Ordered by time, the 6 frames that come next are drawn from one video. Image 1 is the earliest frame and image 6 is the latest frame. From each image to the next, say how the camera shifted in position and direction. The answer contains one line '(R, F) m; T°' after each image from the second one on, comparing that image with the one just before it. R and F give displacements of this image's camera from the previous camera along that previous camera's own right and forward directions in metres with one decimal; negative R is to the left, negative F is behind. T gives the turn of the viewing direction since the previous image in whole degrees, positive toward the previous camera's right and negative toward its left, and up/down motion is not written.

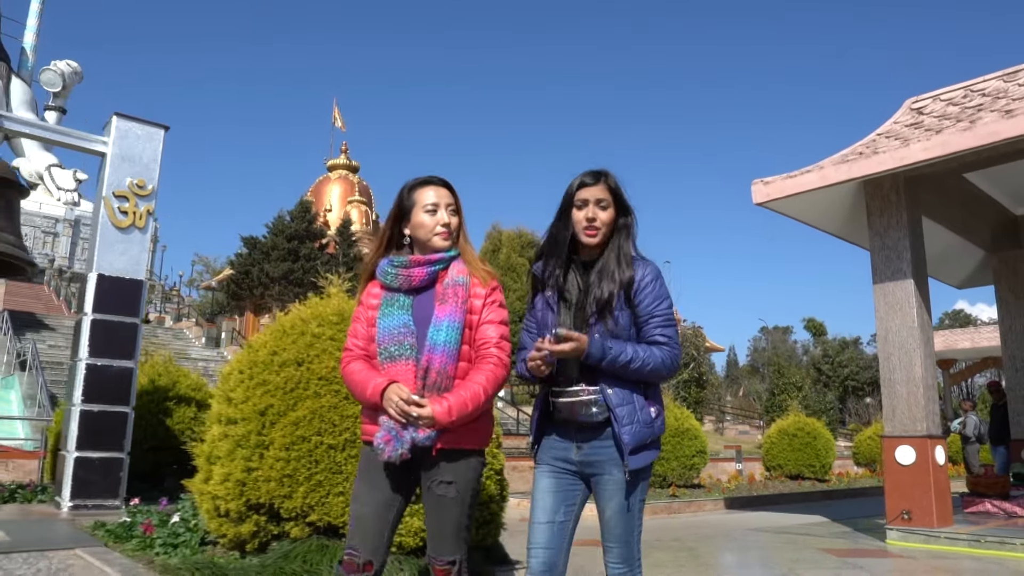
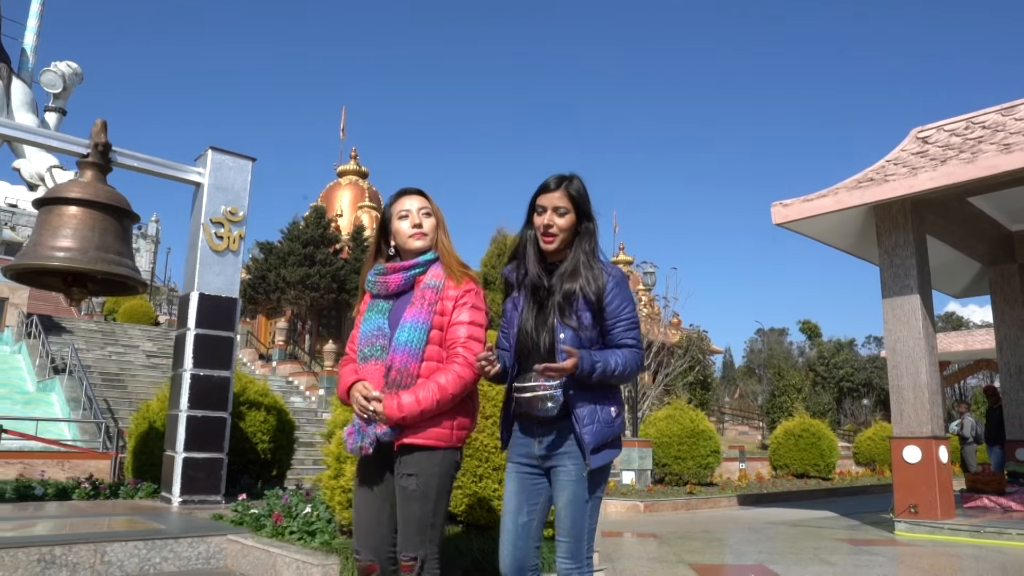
(-0.5, -0.6) m; +1°
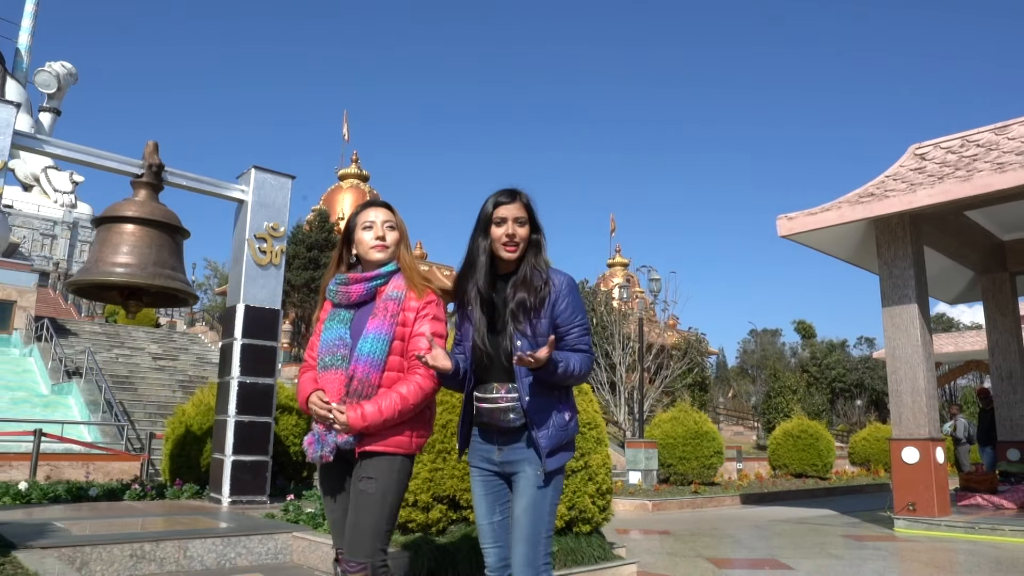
(-0.3, -0.4) m; +1°
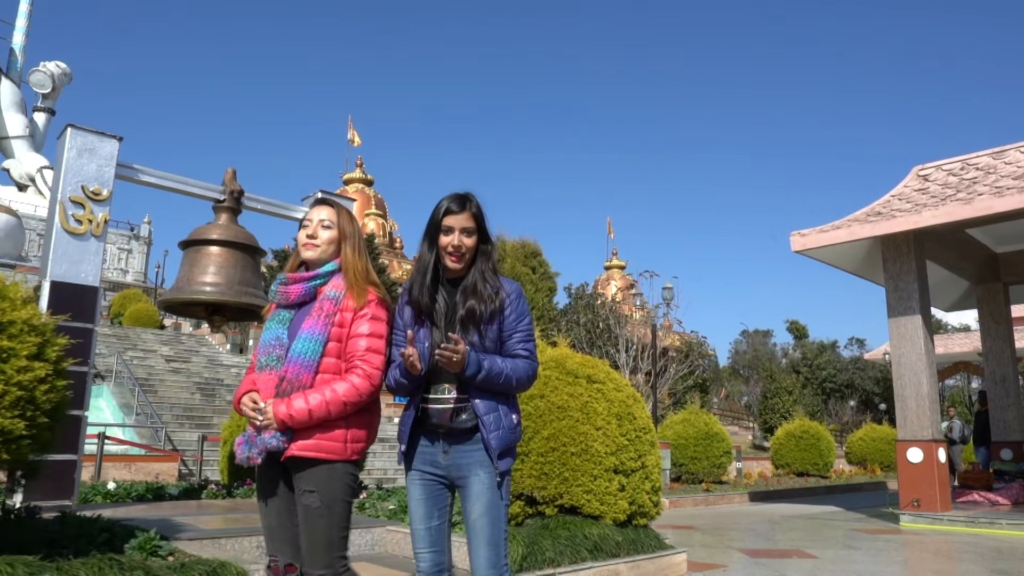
(-0.5, -0.6) m; +1°
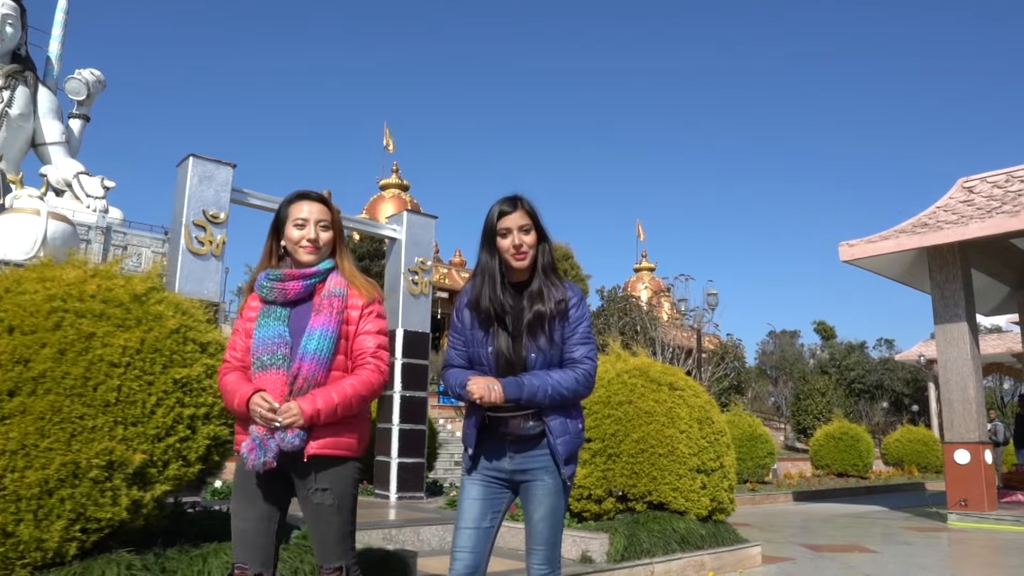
(-0.5, -0.5) m; -2°
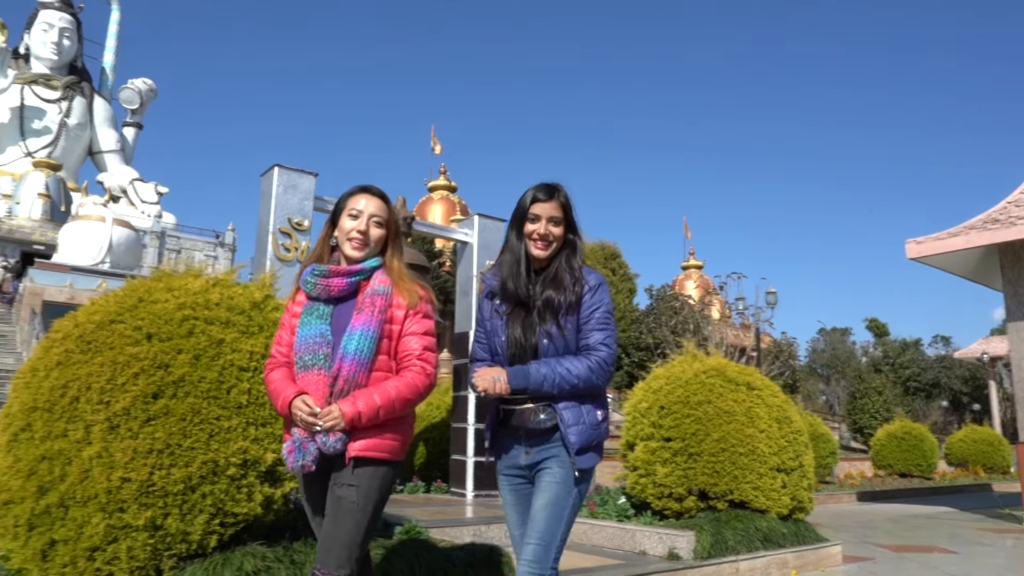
(-0.3, -0.1) m; -3°
